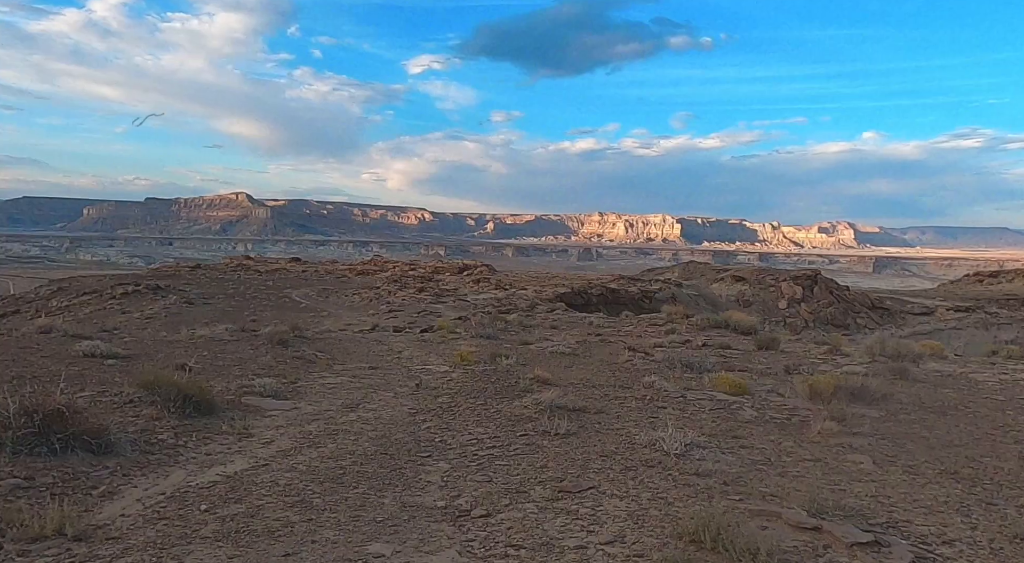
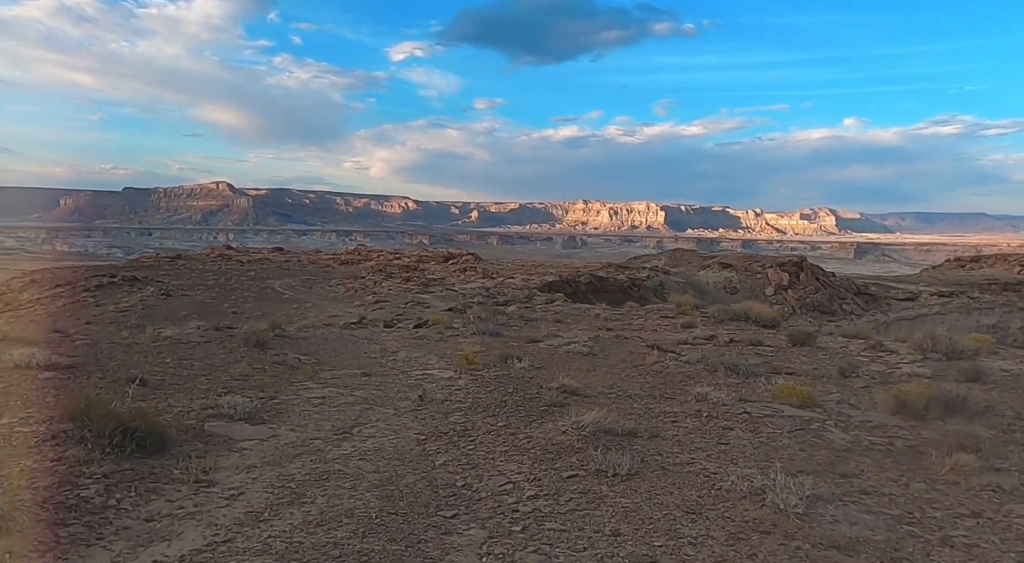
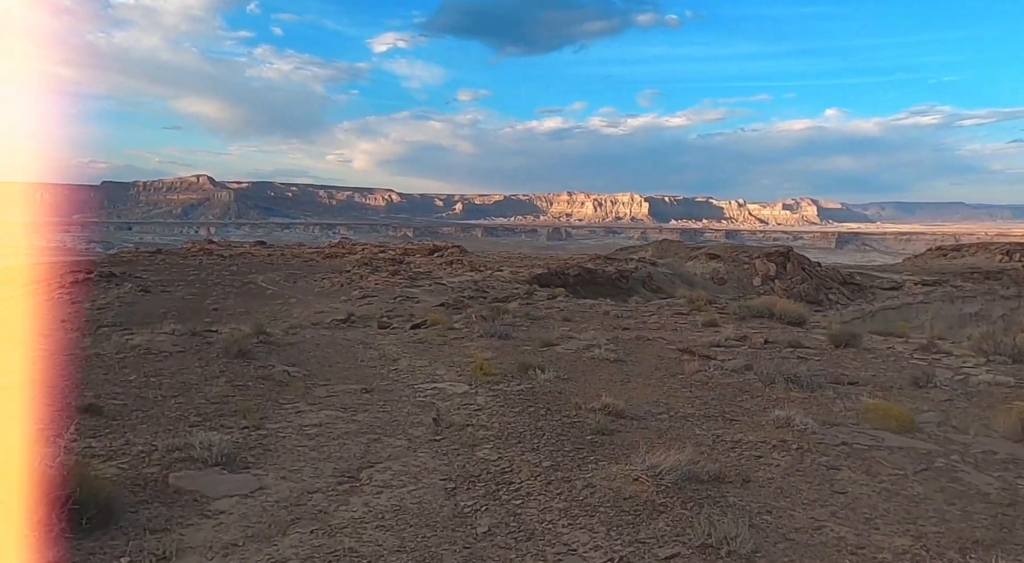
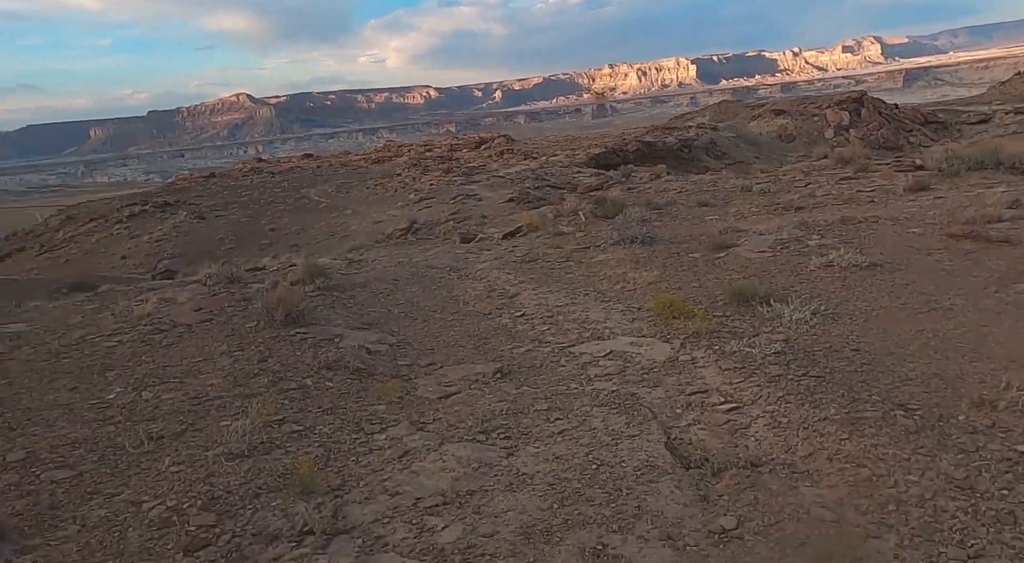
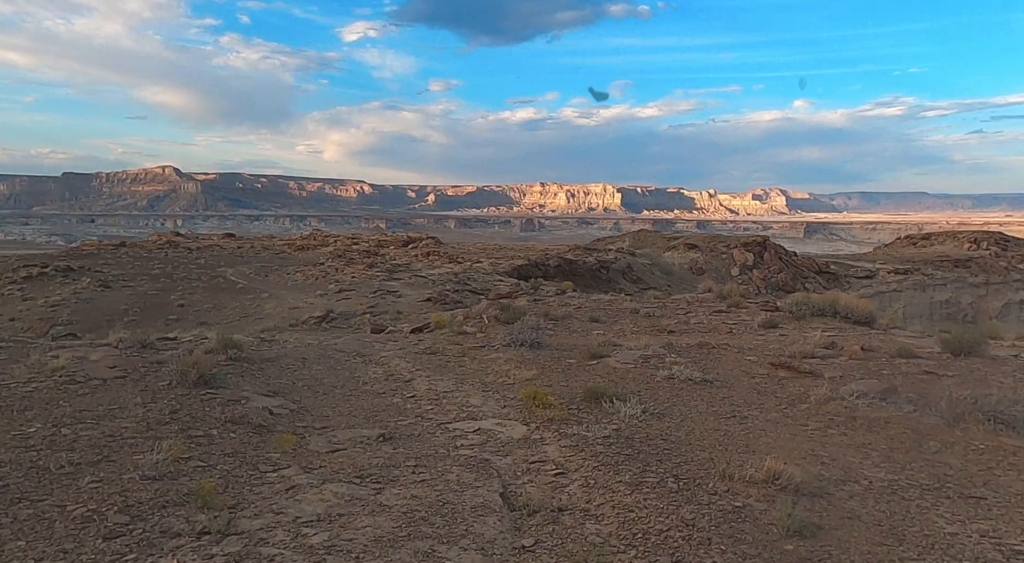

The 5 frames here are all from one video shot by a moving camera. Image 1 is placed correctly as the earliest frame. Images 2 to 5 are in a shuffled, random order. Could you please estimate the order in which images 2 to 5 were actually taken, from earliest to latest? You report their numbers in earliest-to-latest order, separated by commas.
2, 3, 5, 4
